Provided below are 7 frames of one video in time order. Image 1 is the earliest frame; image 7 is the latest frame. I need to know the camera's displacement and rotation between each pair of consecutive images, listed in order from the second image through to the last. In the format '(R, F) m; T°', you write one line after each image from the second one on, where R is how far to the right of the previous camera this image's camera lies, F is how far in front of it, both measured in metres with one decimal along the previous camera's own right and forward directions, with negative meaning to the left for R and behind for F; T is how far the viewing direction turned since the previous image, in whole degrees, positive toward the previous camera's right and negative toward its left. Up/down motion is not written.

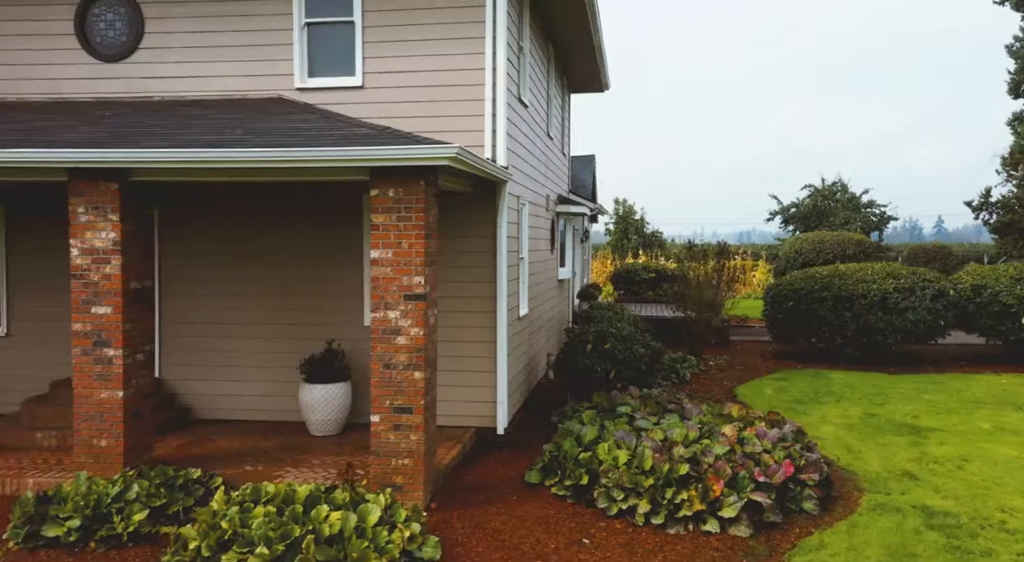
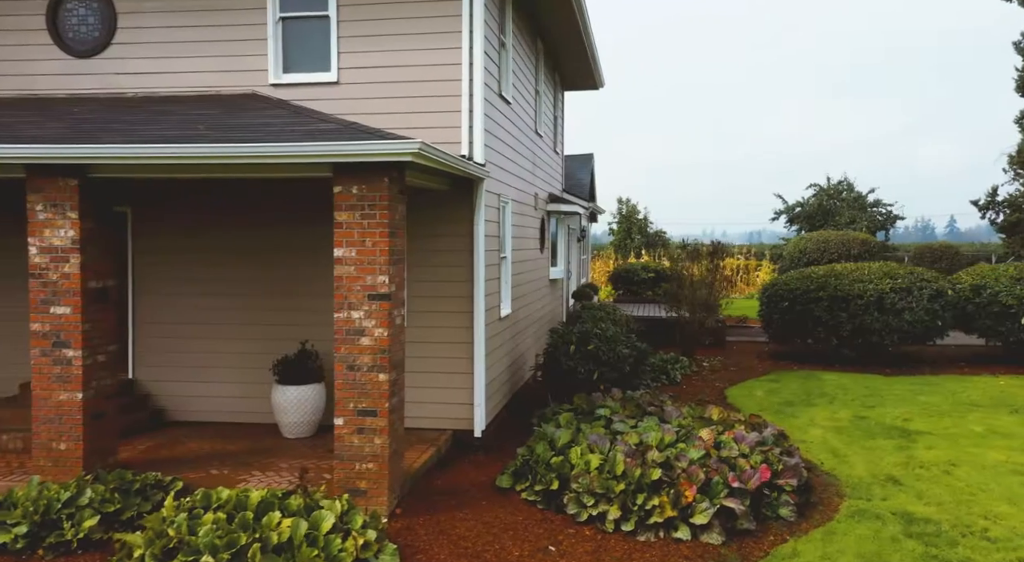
(+0.3, +0.2) m; -1°
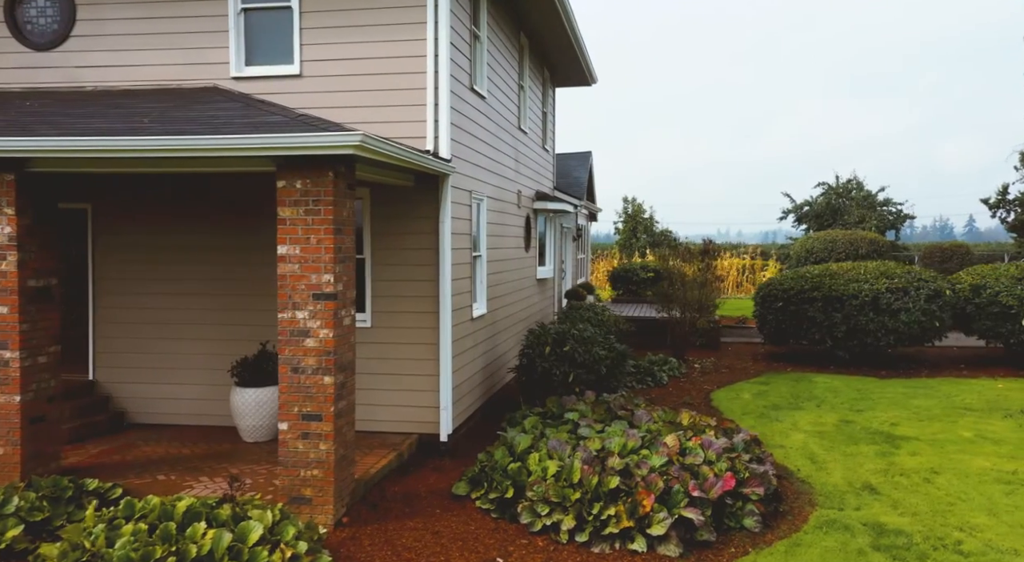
(+0.4, +0.3) m; -1°
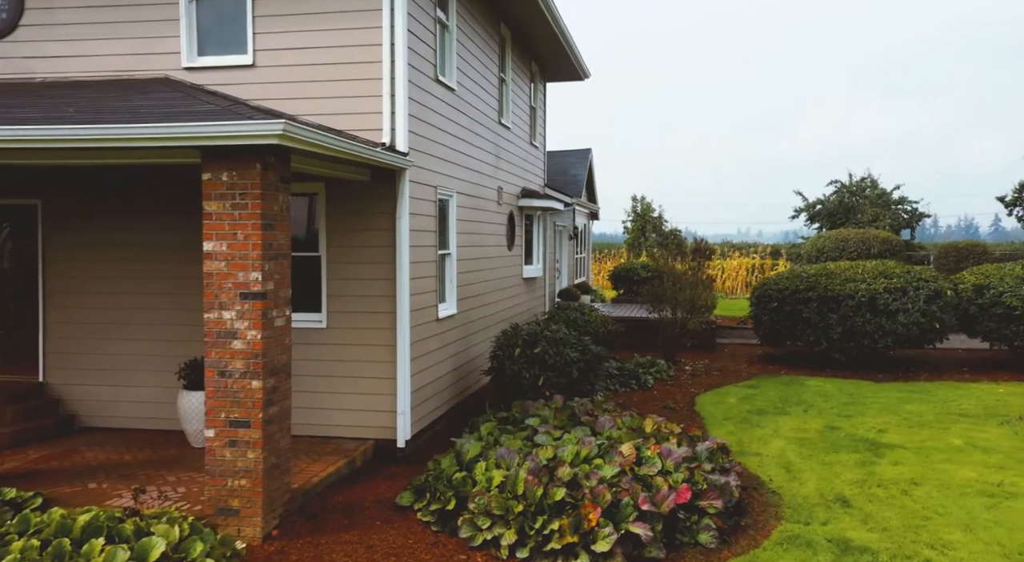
(+0.5, +0.3) m; -1°
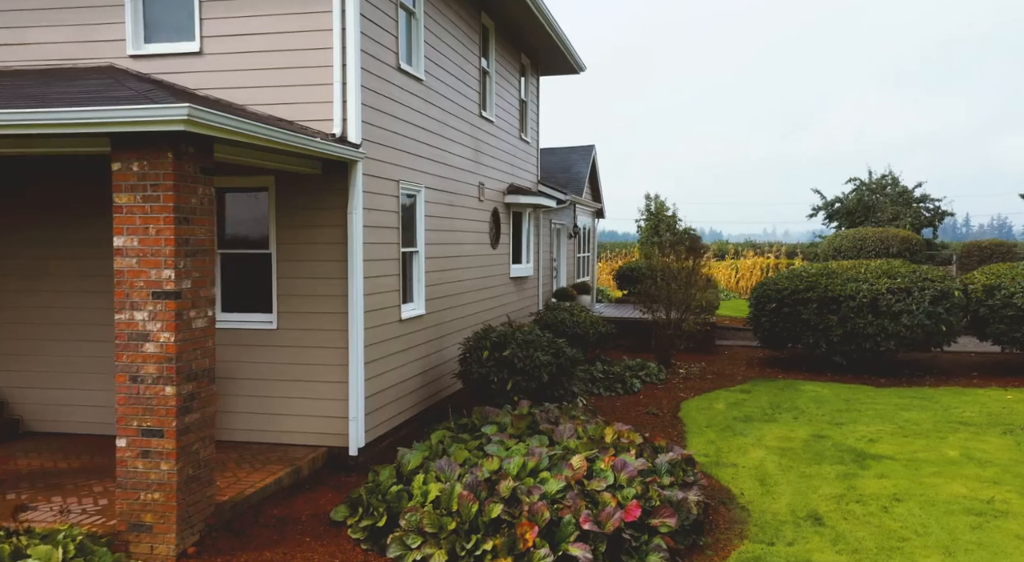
(+0.5, +0.4) m; -1°
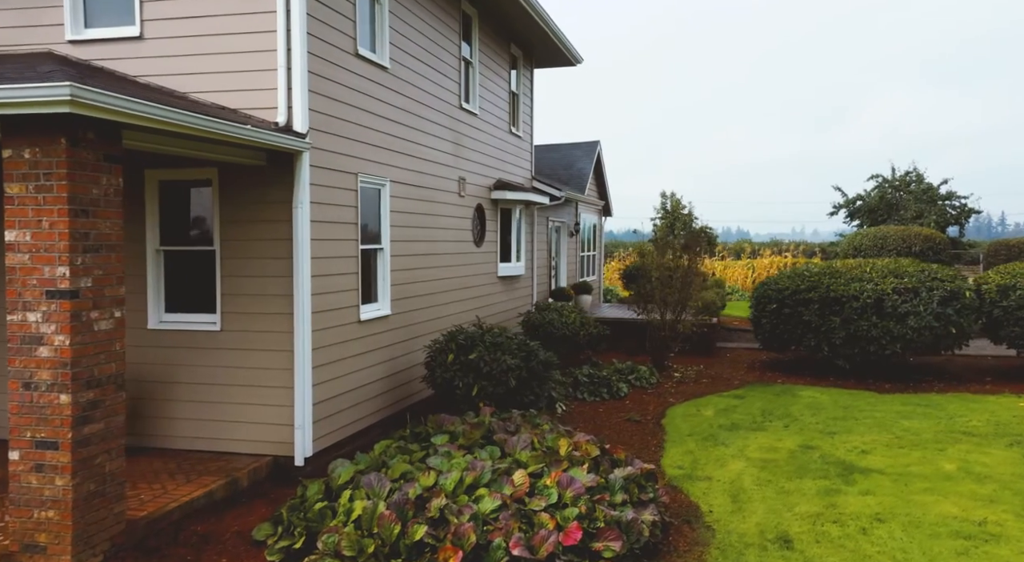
(+0.5, +0.5) m; -2°
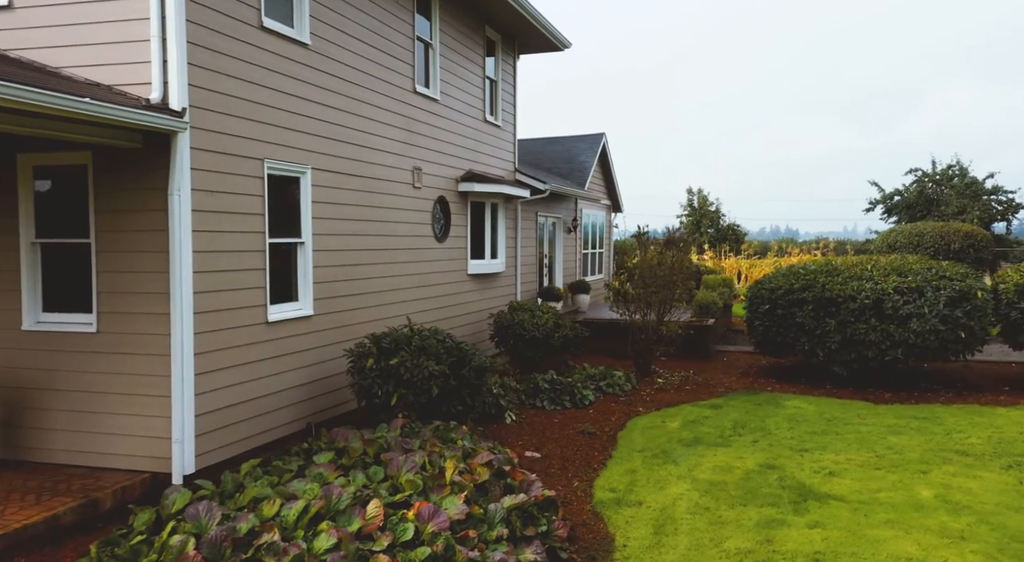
(+1.0, +0.8) m; -3°
